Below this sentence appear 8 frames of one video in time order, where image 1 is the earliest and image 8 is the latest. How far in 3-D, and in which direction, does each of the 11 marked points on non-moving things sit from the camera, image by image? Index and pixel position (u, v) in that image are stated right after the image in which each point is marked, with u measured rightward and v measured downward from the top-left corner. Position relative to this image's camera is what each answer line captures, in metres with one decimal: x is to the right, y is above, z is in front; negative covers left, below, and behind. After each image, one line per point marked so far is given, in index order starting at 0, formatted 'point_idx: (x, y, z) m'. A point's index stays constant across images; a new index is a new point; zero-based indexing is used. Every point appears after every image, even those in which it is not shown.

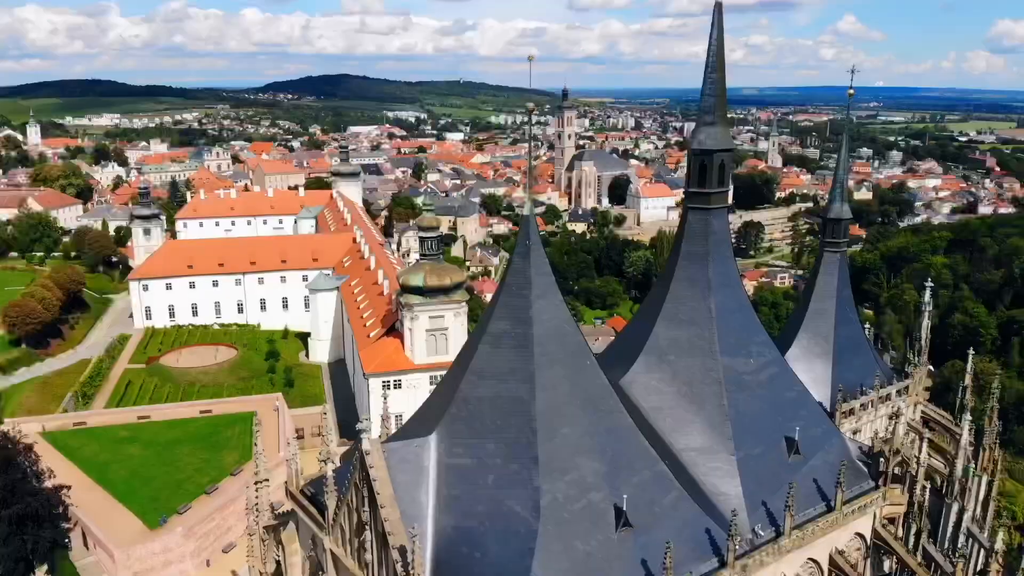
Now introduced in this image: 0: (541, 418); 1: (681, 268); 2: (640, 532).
0: (+0.4, -1.9, +12.1) m
1: (+3.1, +0.4, +15.3) m
2: (+1.9, -3.5, +12.1) m
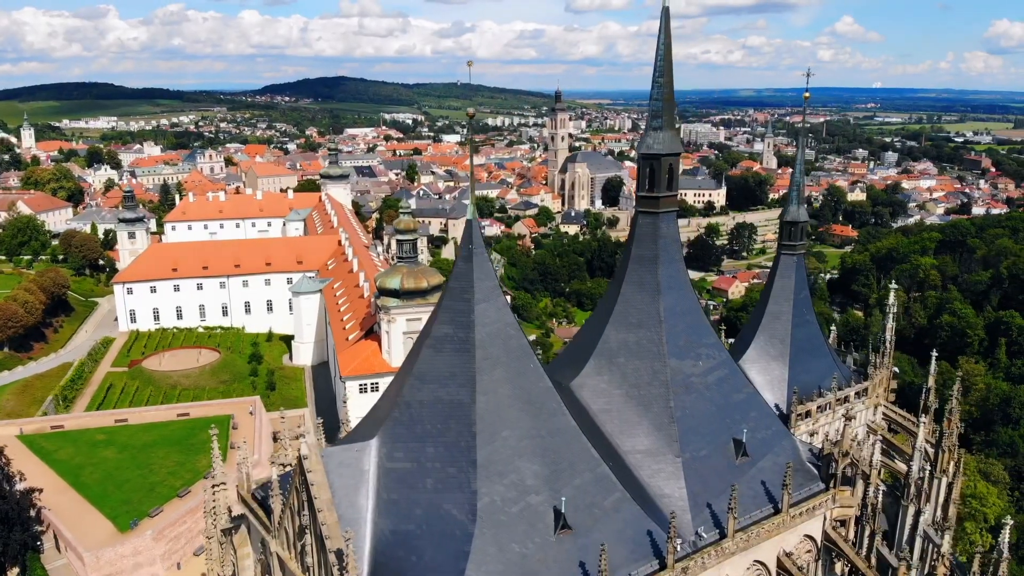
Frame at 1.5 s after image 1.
0: (-0.4, -1.9, +12.2) m
1: (+2.2, +0.3, +15.4) m
2: (+1.0, -3.6, +12.2) m
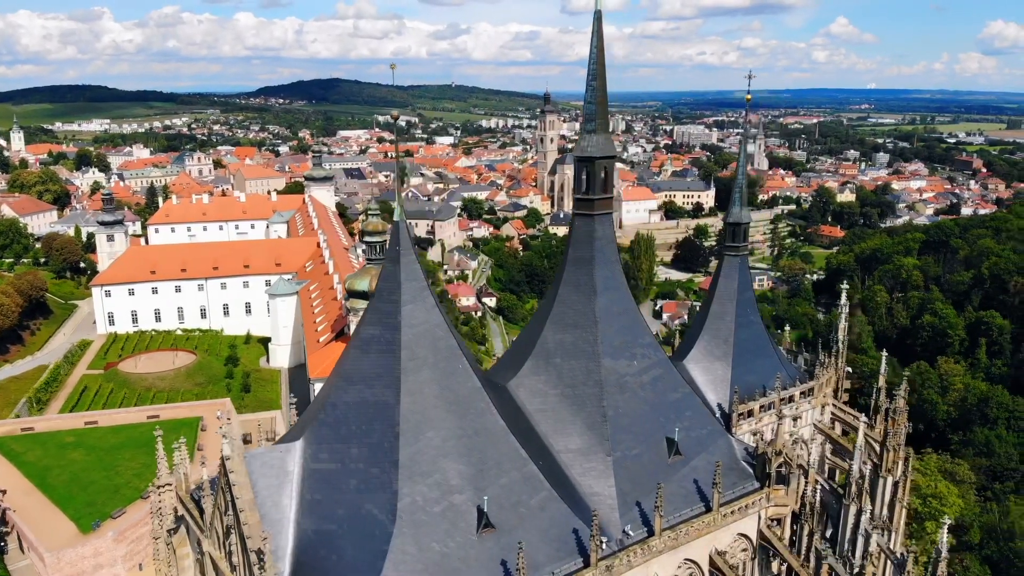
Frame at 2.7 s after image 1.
0: (-1.6, -2.0, +12.3) m
1: (+1.0, +0.3, +15.5) m
2: (-0.1, -3.6, +12.3) m
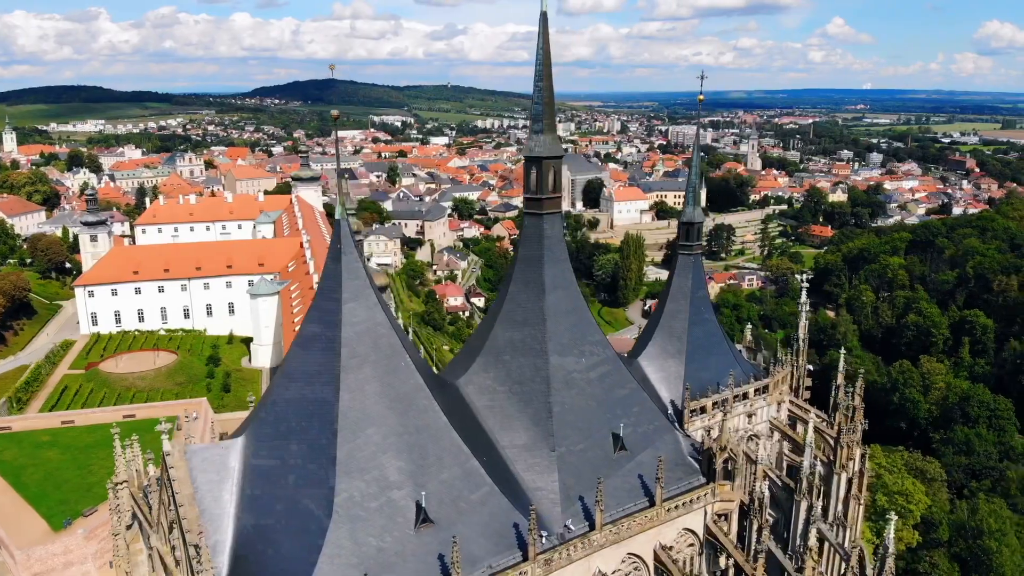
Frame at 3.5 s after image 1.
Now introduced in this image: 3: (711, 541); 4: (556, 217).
0: (-2.5, -1.9, +12.4) m
1: (+0.1, +0.3, +15.7) m
2: (-1.0, -3.6, +12.5) m
3: (+3.7, -4.6, +15.4) m
4: (+0.8, +1.3, +15.7) m
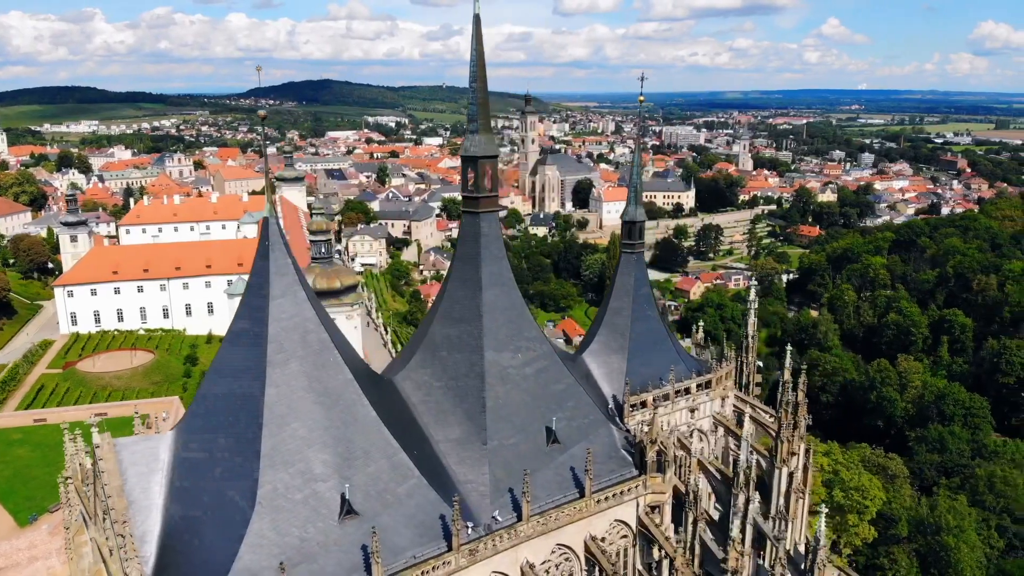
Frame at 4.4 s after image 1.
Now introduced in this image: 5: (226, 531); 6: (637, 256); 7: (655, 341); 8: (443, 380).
0: (-3.7, -1.9, +12.8) m
1: (-1.1, +0.4, +16.0) m
2: (-2.2, -3.5, +12.8) m
3: (+2.5, -4.6, +15.8) m
4: (-0.4, +1.4, +16.0) m
5: (-4.1, -3.5, +12.1) m
6: (+2.8, +0.7, +19.0) m
7: (+3.2, -1.2, +19.0) m
8: (-1.3, -1.7, +15.4) m
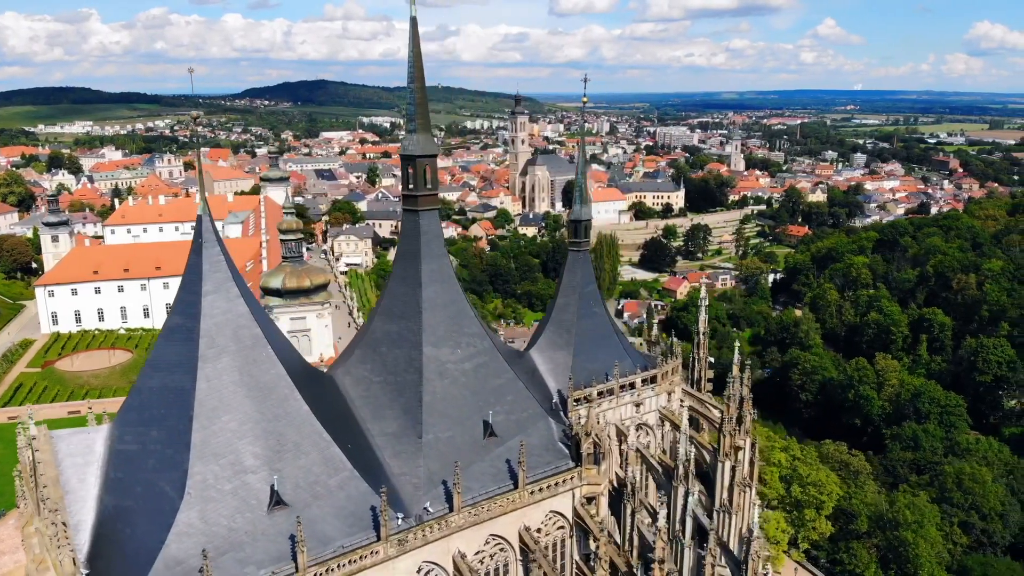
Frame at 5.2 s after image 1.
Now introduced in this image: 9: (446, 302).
0: (-4.8, -1.8, +13.1) m
1: (-2.3, +0.4, +16.3) m
2: (-3.4, -3.5, +13.1) m
3: (+1.3, -4.5, +16.1) m
4: (-1.5, +1.5, +16.3) m
5: (-5.2, -3.4, +12.4) m
6: (+1.6, +0.8, +19.4) m
7: (+2.1, -1.1, +19.3) m
8: (-2.4, -1.6, +15.8) m
9: (-1.3, -0.3, +16.3) m
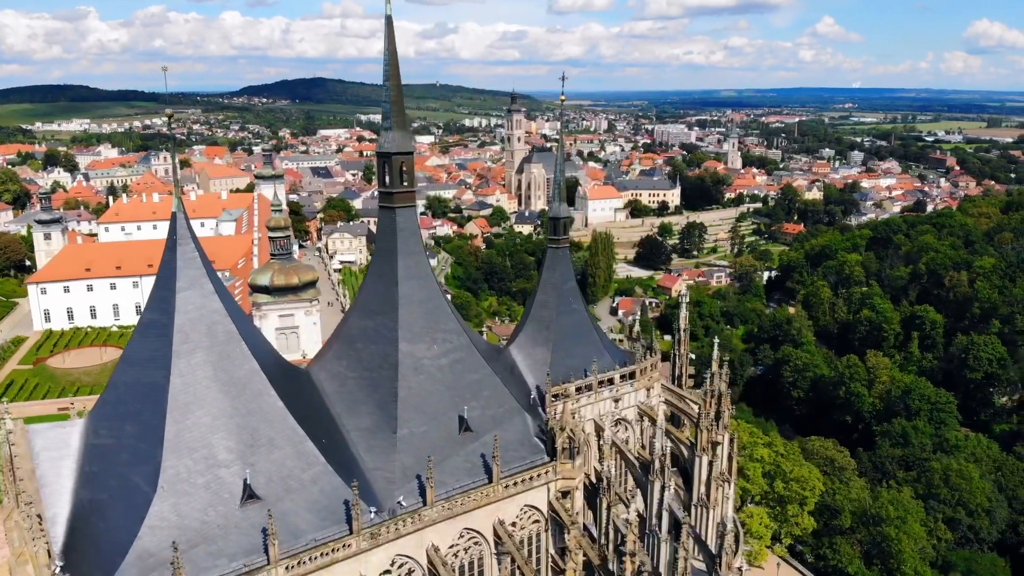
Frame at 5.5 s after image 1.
0: (-5.3, -1.8, +13.2) m
1: (-2.7, +0.5, +16.5) m
2: (-3.8, -3.4, +13.3) m
3: (+0.8, -4.4, +16.3) m
4: (-2.0, +1.5, +16.5) m
5: (-5.7, -3.4, +12.6) m
6: (+1.2, +0.8, +19.5) m
7: (+1.6, -1.1, +19.5) m
8: (-2.9, -1.6, +15.9) m
9: (-1.8, -0.2, +16.5) m
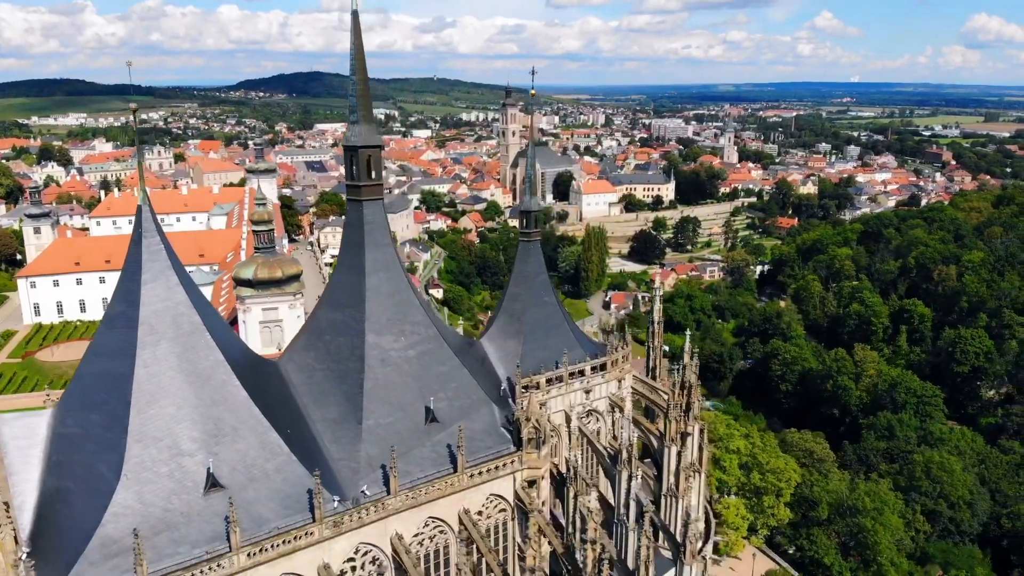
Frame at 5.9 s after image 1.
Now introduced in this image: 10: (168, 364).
0: (-6.0, -1.6, +13.5) m
1: (-3.4, +0.6, +16.7) m
2: (-4.5, -3.3, +13.5) m
3: (+0.2, -4.3, +16.5) m
4: (-2.7, +1.7, +16.7) m
5: (-6.4, -3.2, +12.8) m
6: (+0.5, +1.0, +19.7) m
7: (+0.9, -0.9, +19.7) m
8: (-3.6, -1.4, +16.1) m
9: (-2.4, -0.1, +16.7) m
10: (-5.6, -1.2, +13.9) m
